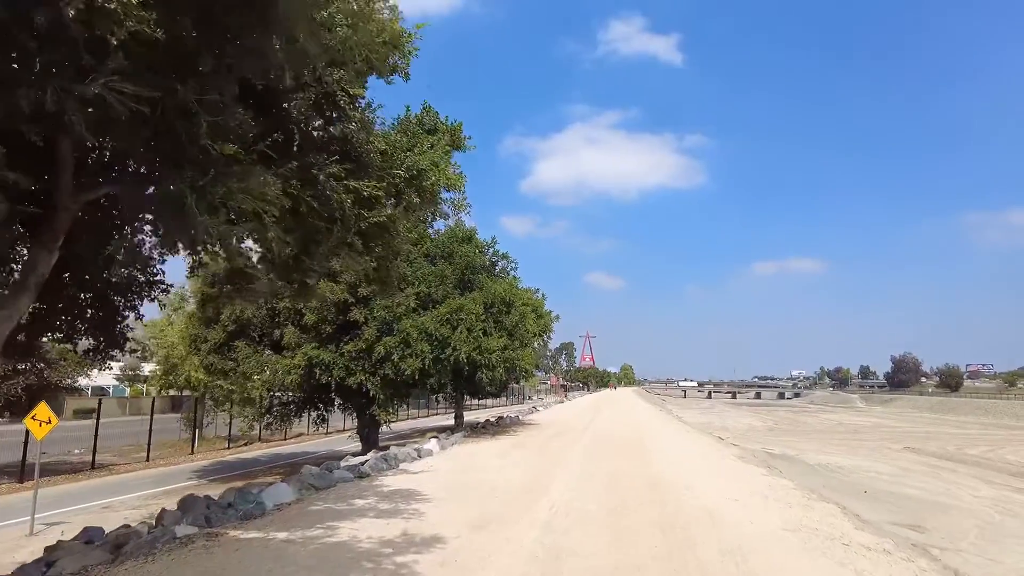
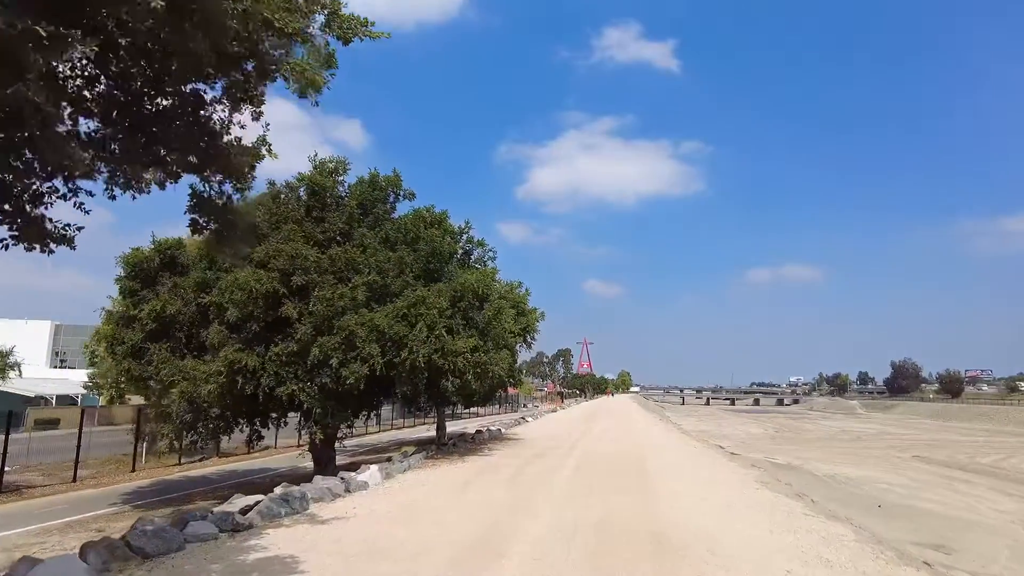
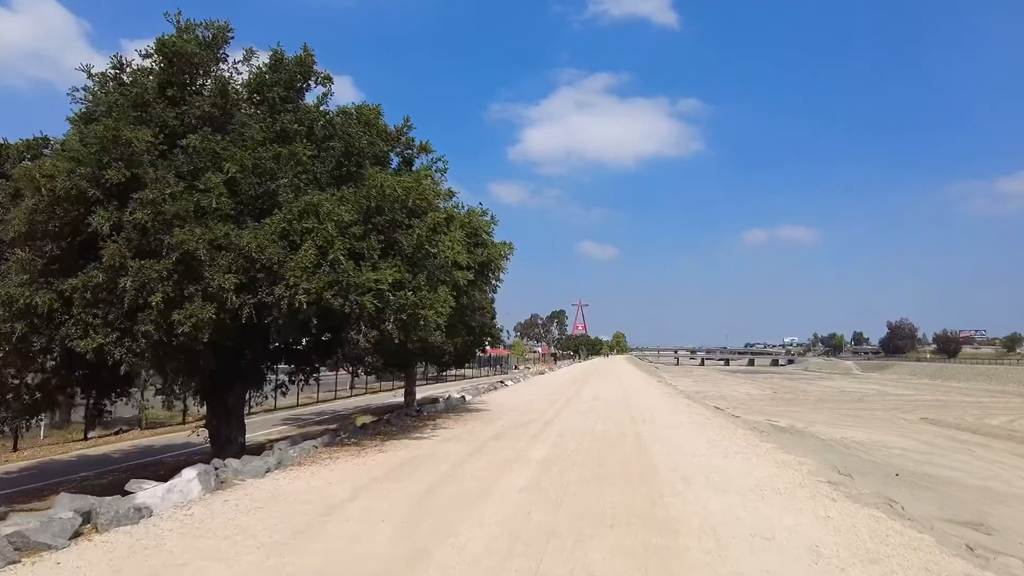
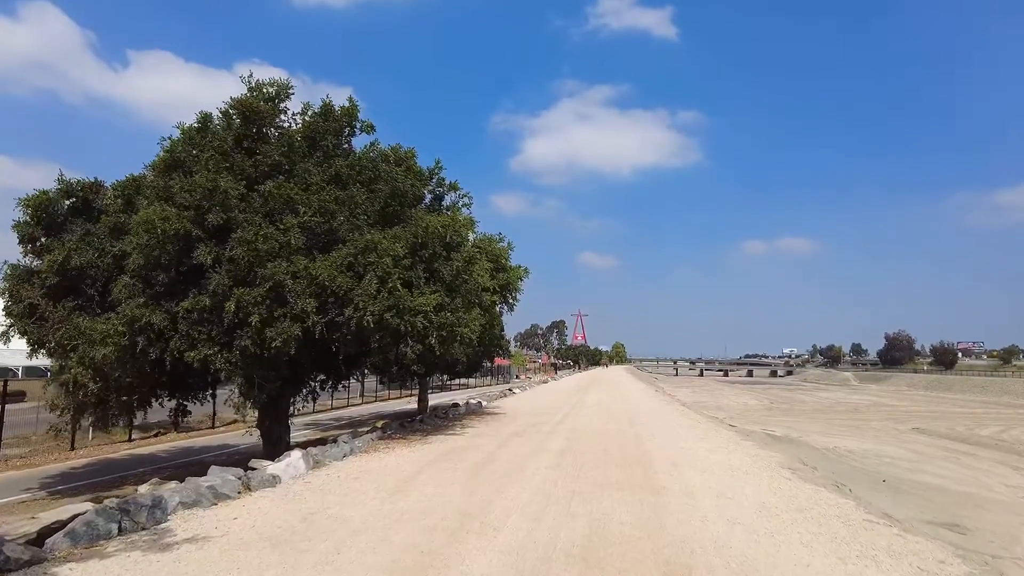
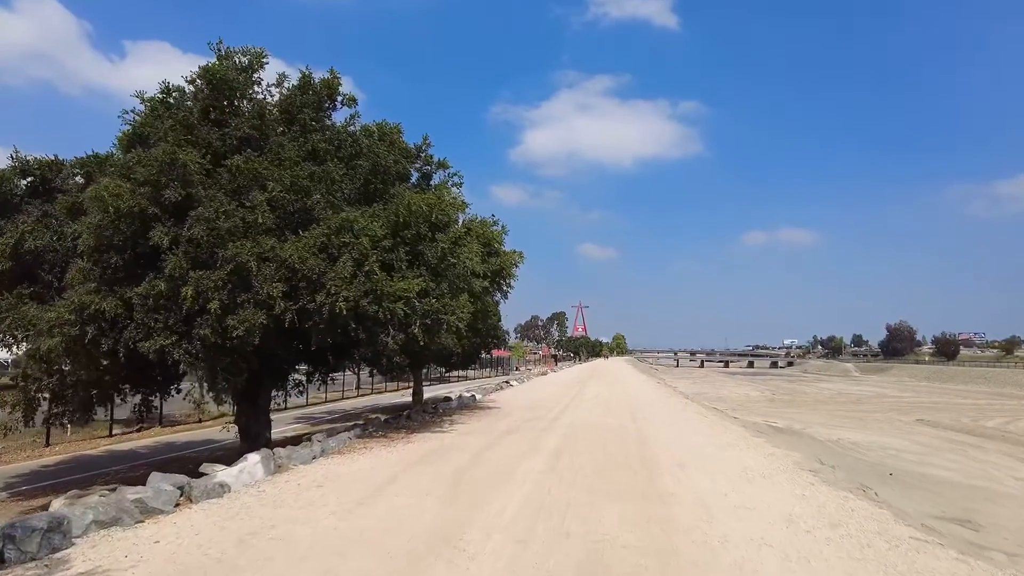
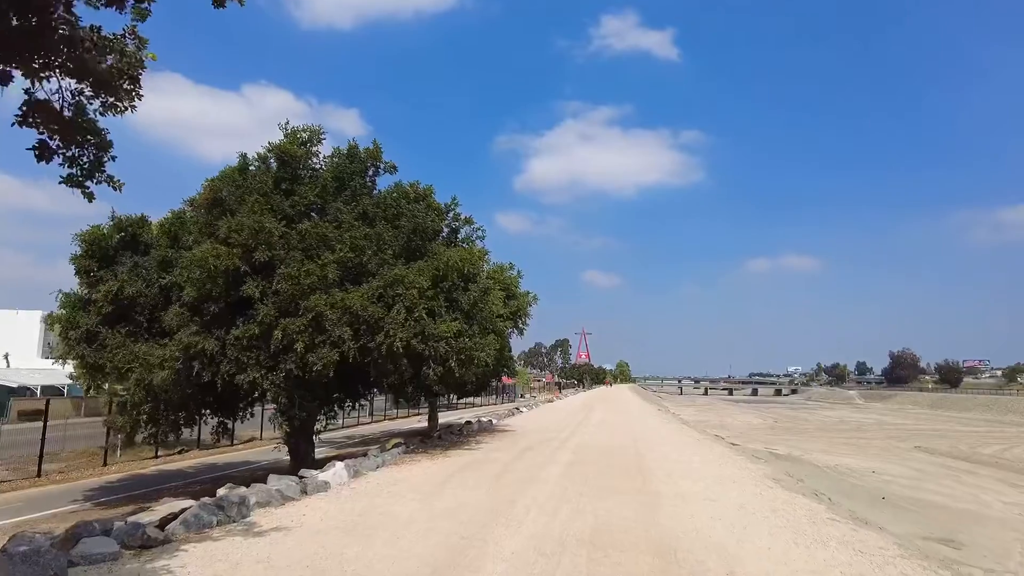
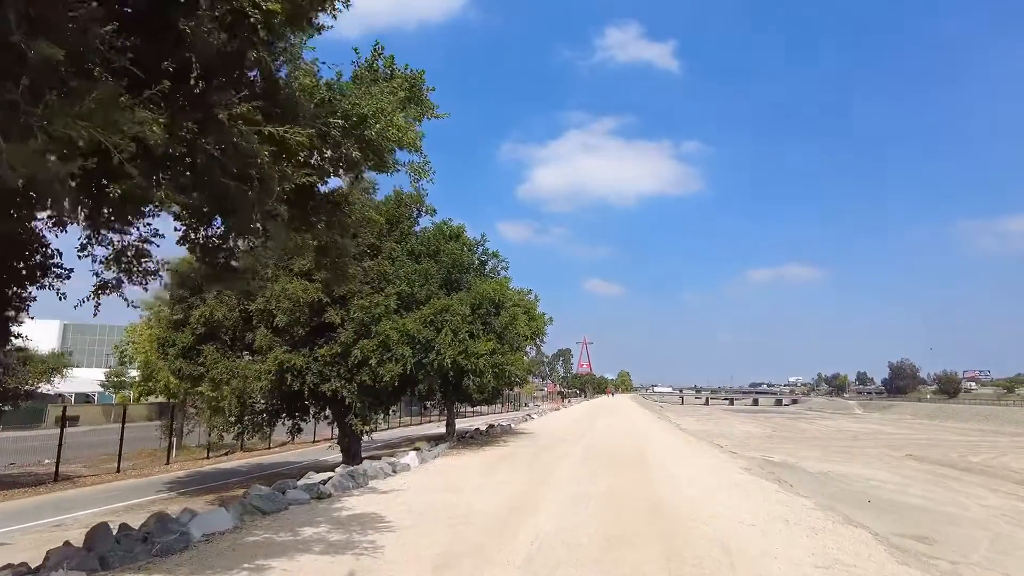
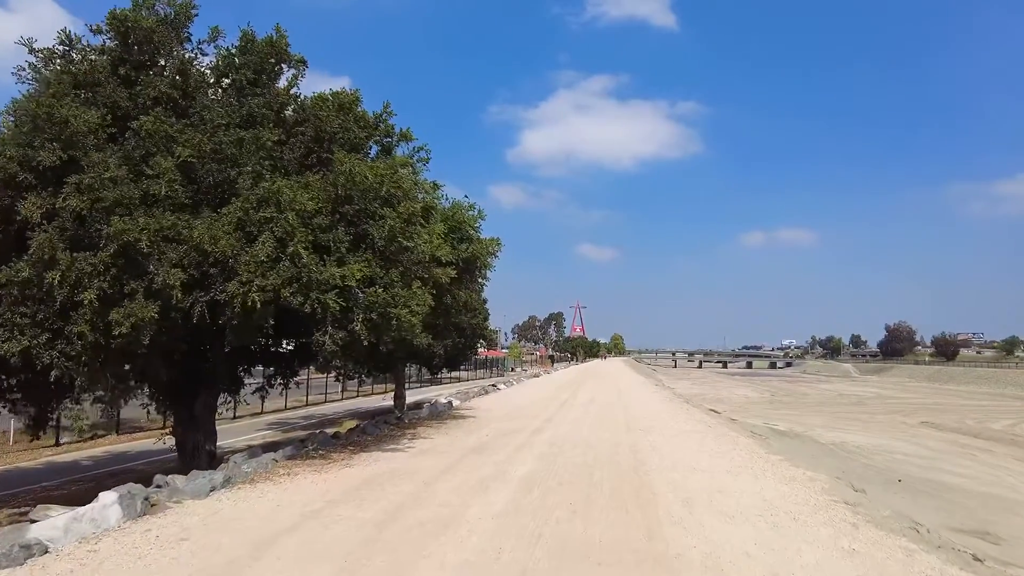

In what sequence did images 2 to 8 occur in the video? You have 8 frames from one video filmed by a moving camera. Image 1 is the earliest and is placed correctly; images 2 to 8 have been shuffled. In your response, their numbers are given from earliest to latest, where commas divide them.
7, 2, 6, 4, 5, 3, 8
